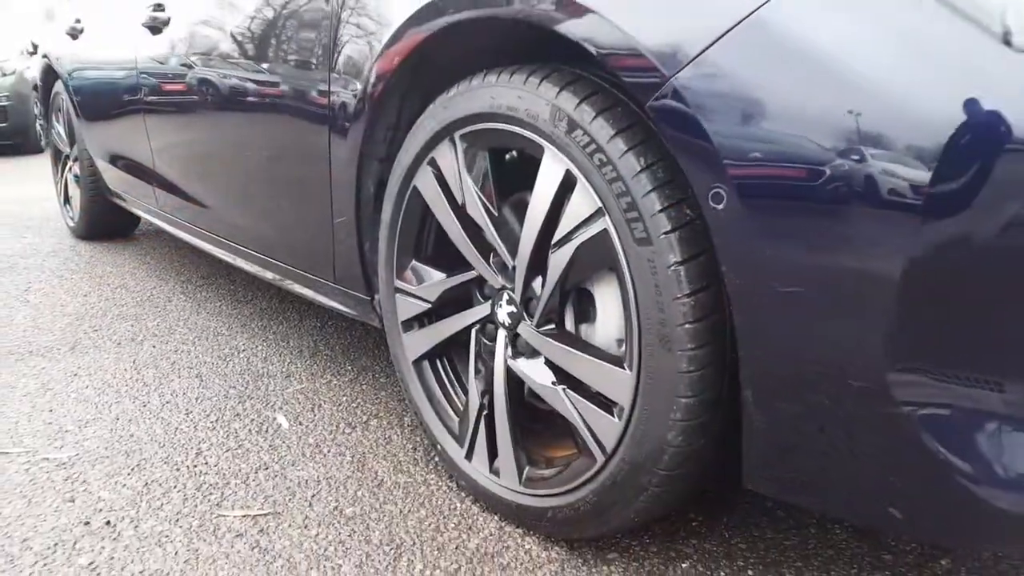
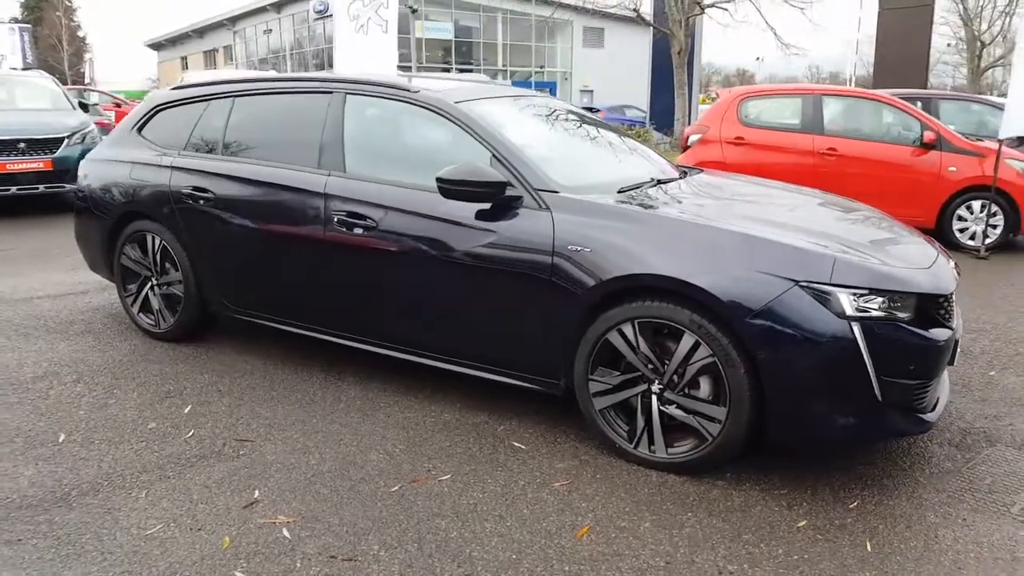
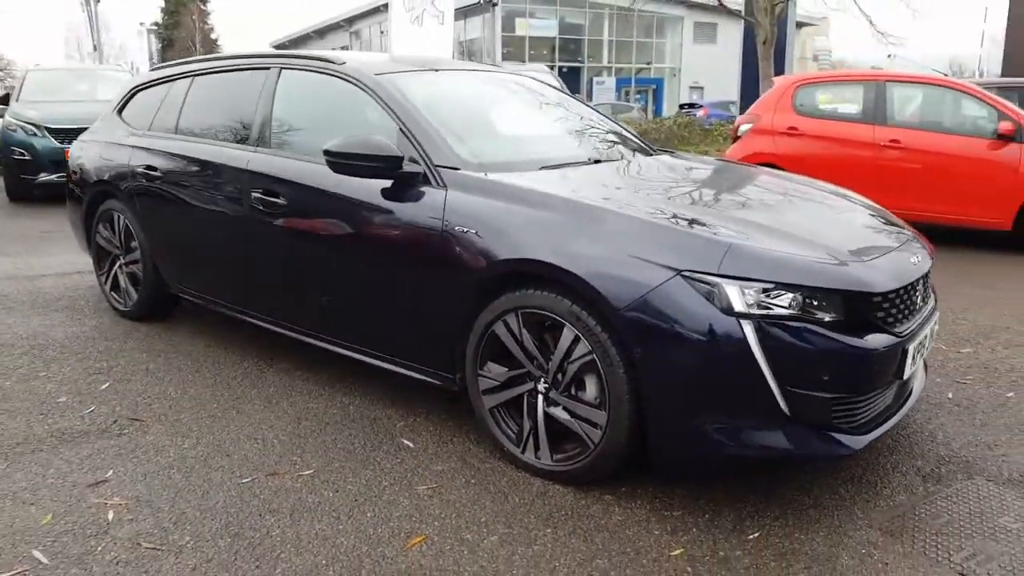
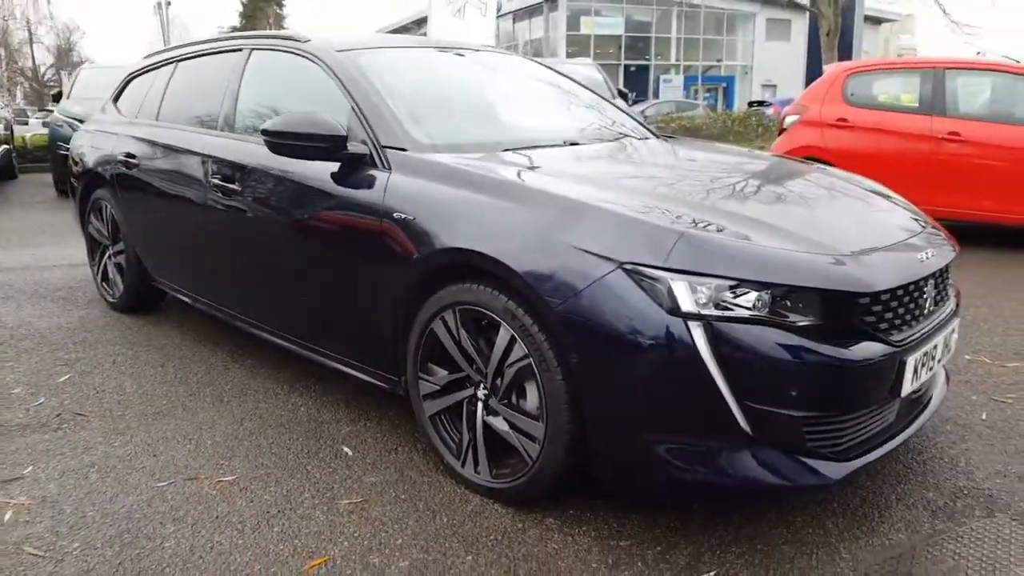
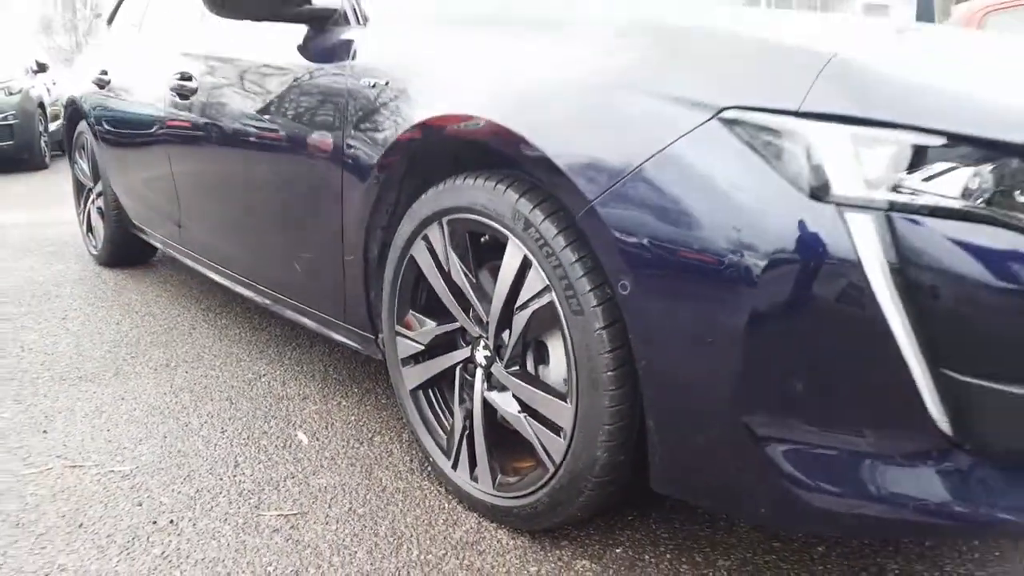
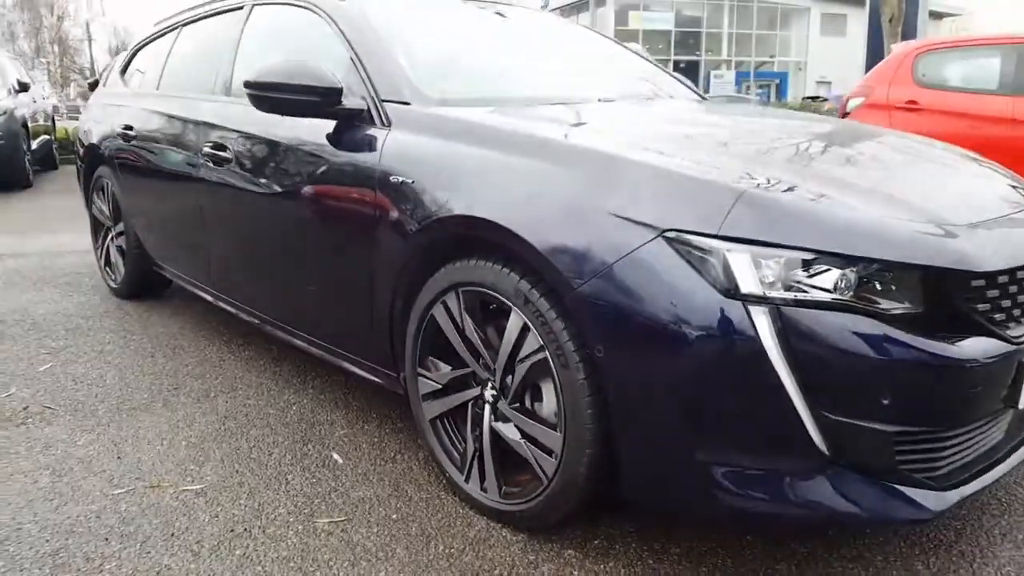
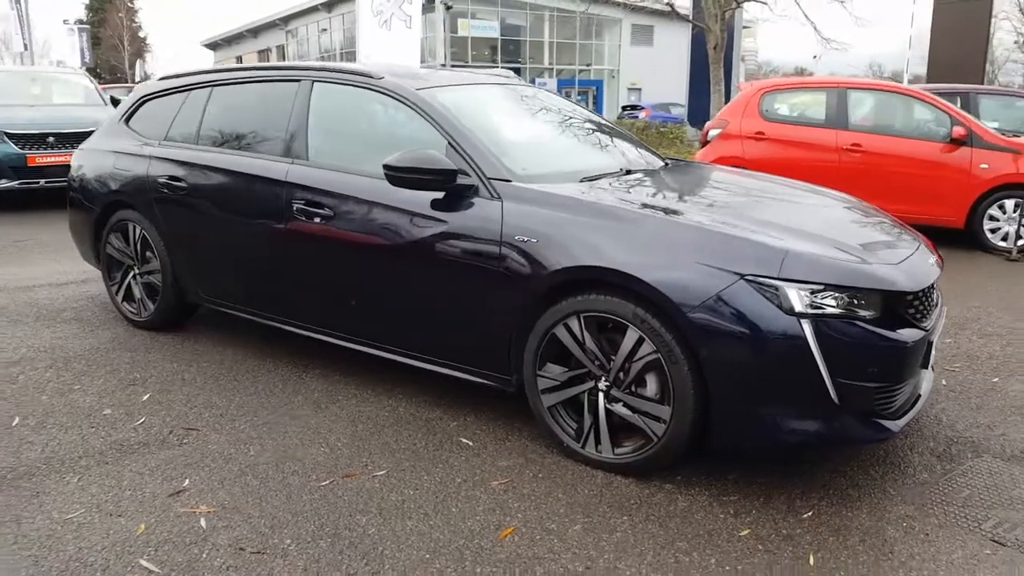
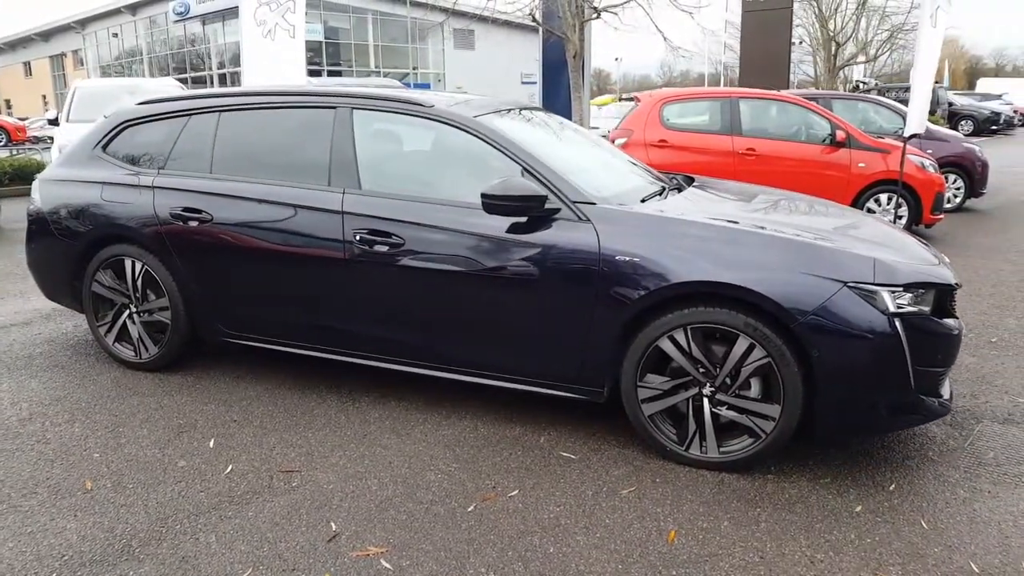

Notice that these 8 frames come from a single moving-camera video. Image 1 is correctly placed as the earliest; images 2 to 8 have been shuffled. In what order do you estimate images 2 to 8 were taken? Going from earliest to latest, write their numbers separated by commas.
5, 6, 4, 3, 7, 2, 8
